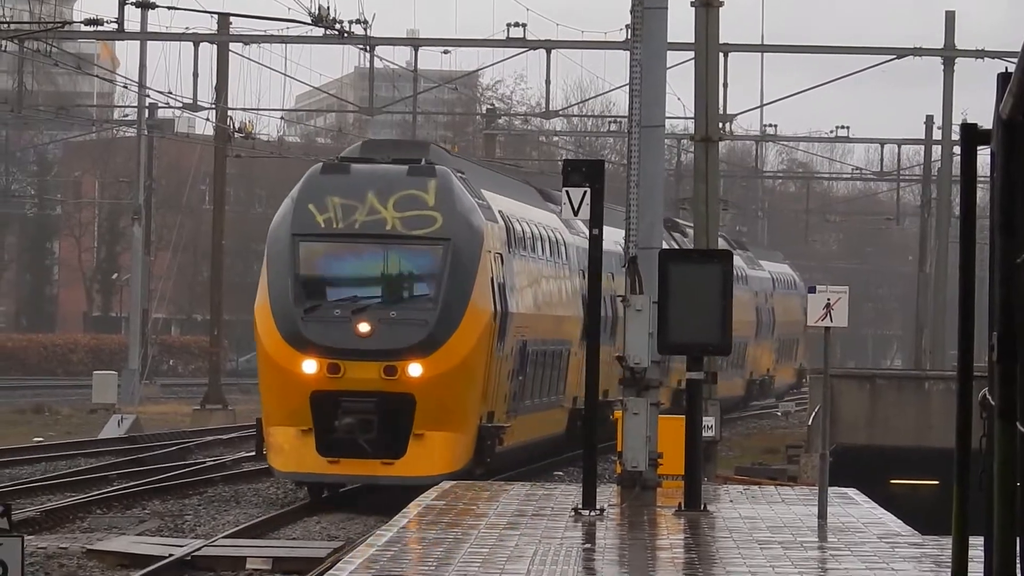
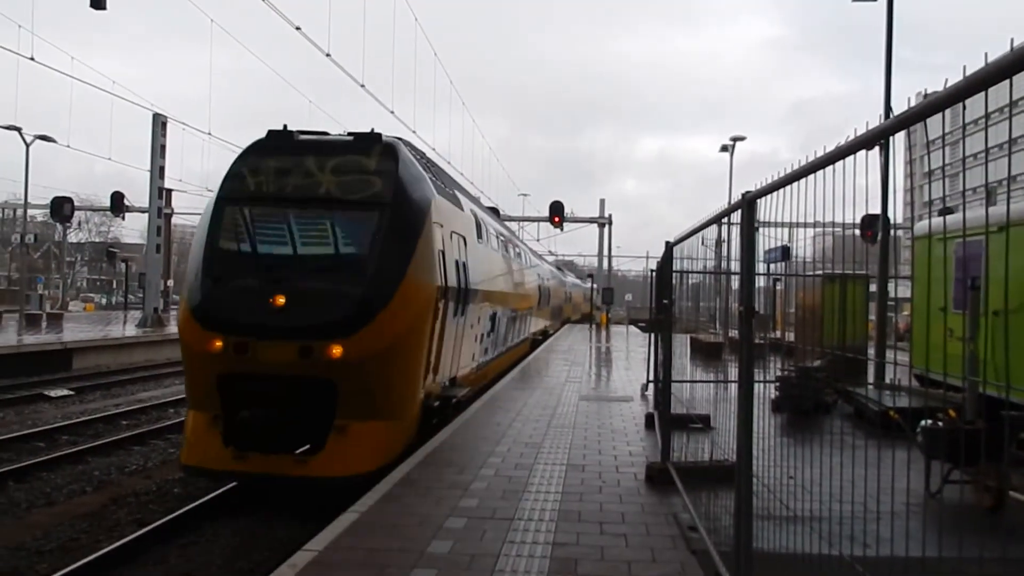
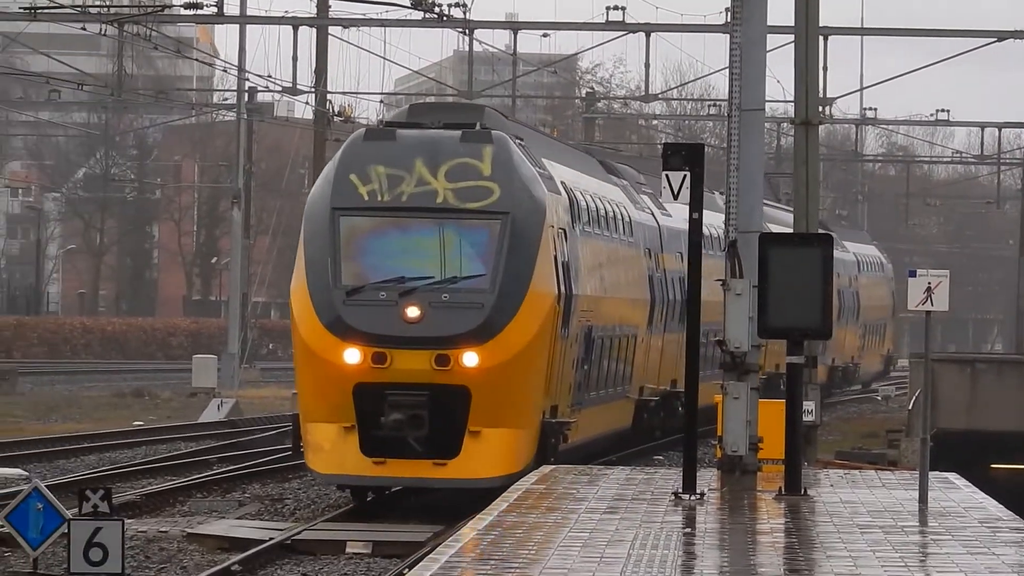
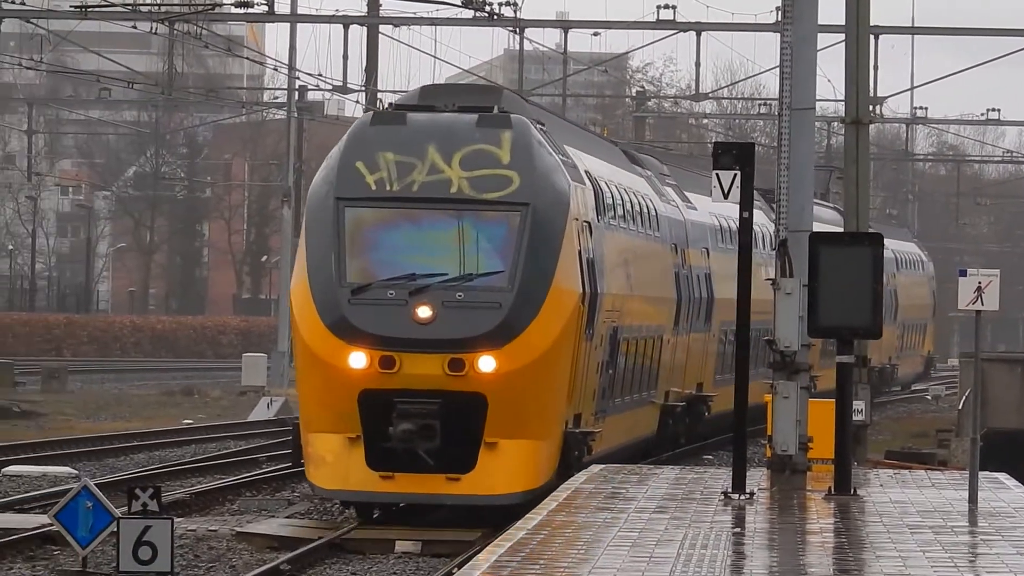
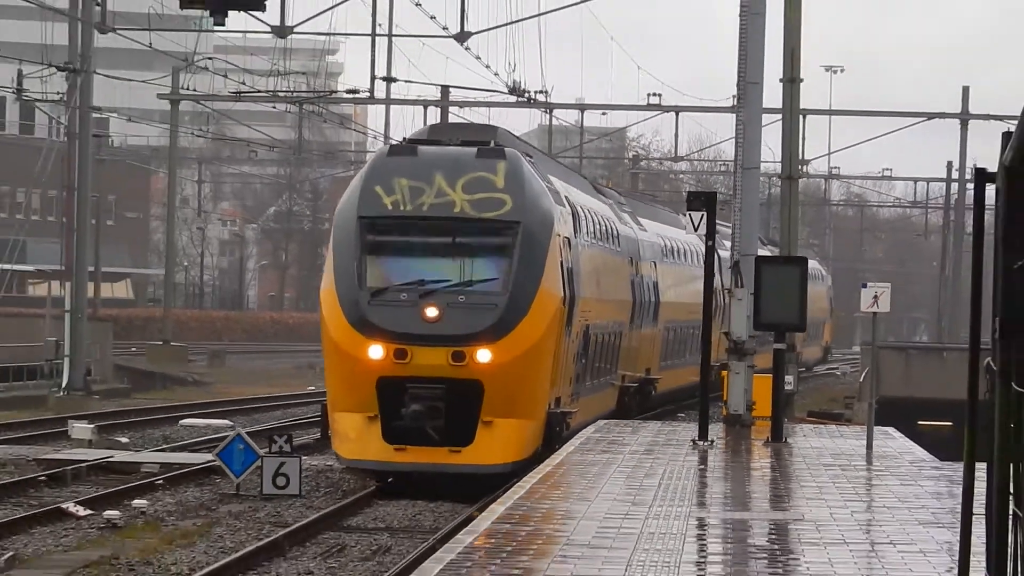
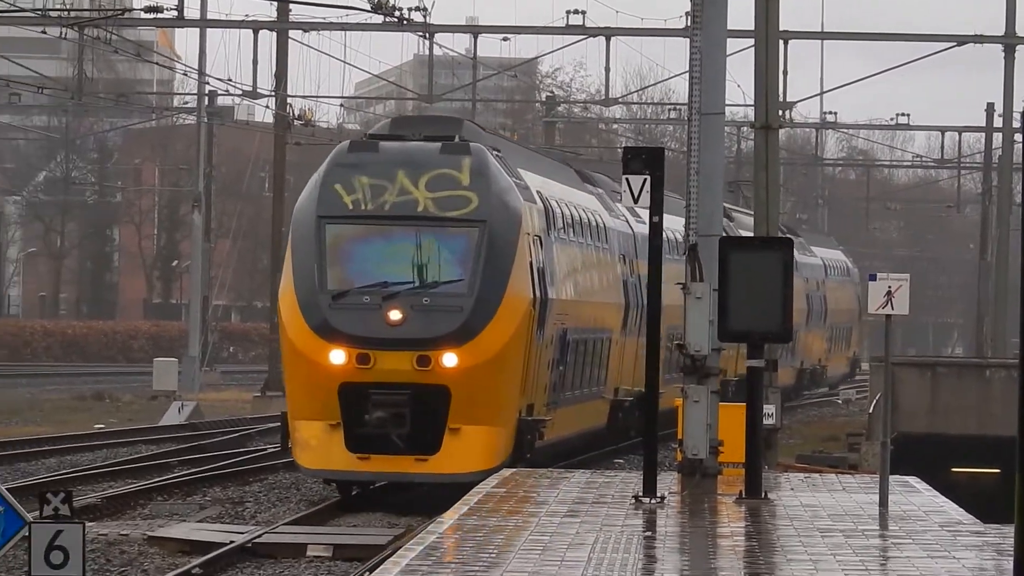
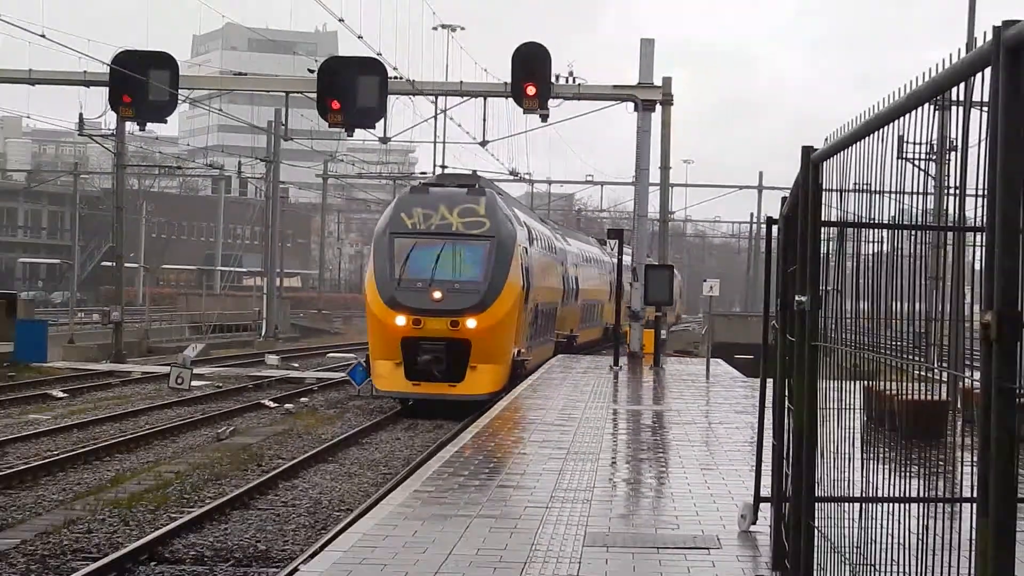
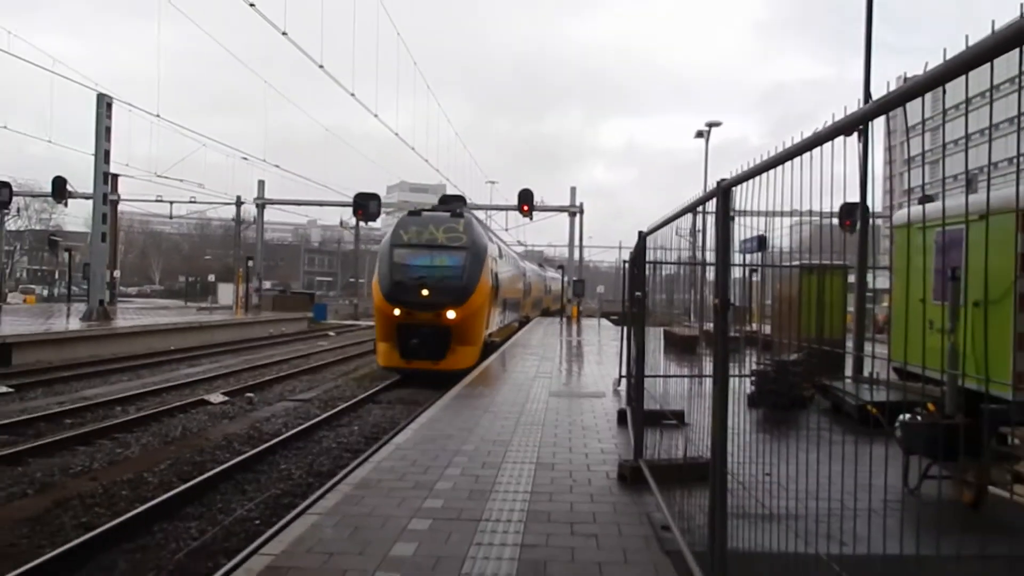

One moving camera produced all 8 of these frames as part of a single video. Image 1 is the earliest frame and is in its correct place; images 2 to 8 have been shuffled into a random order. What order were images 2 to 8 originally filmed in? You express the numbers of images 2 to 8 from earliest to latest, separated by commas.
6, 3, 4, 5, 7, 8, 2
